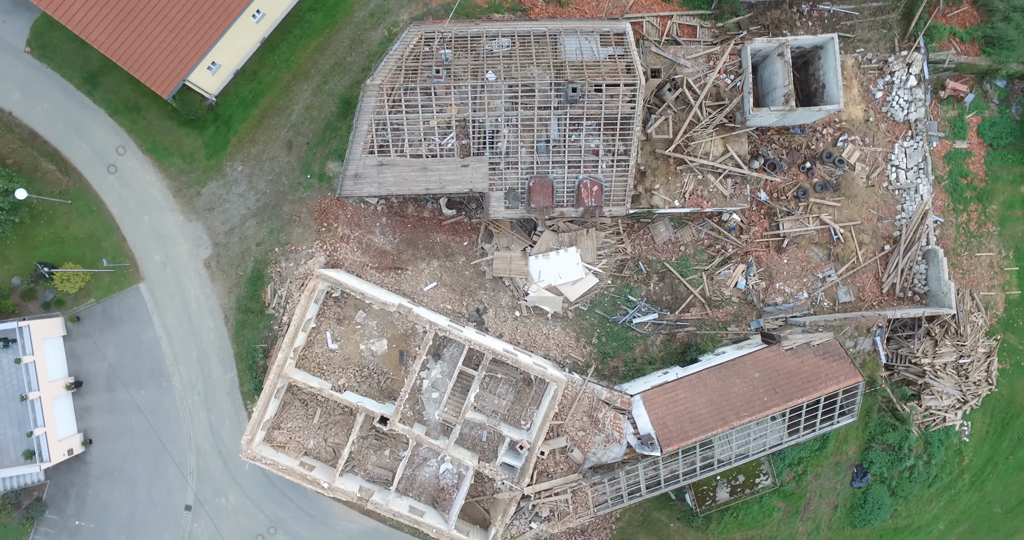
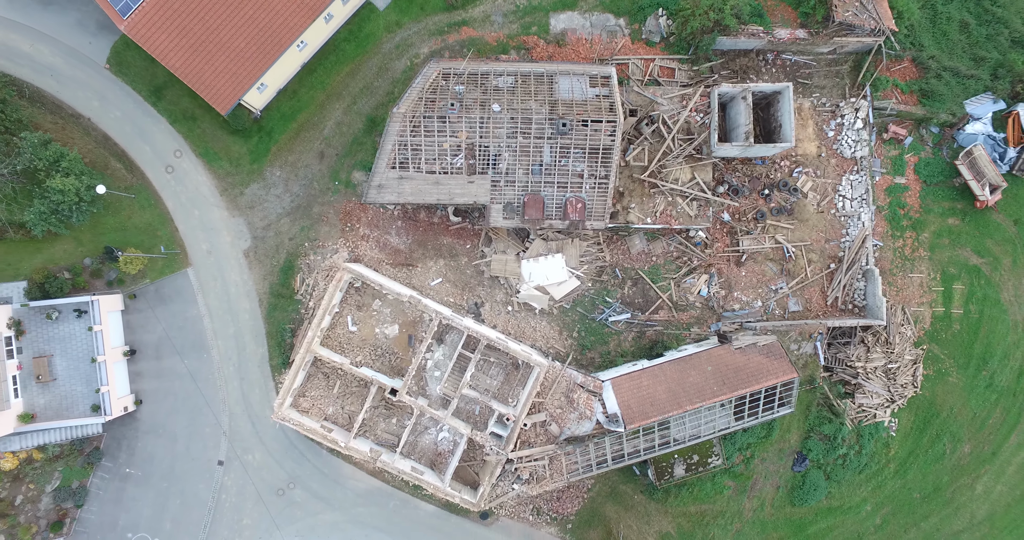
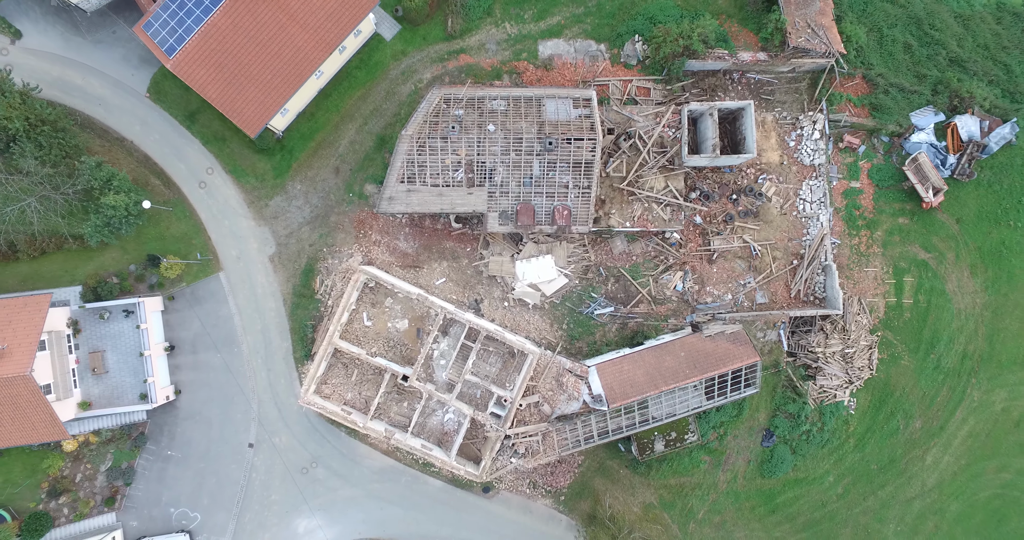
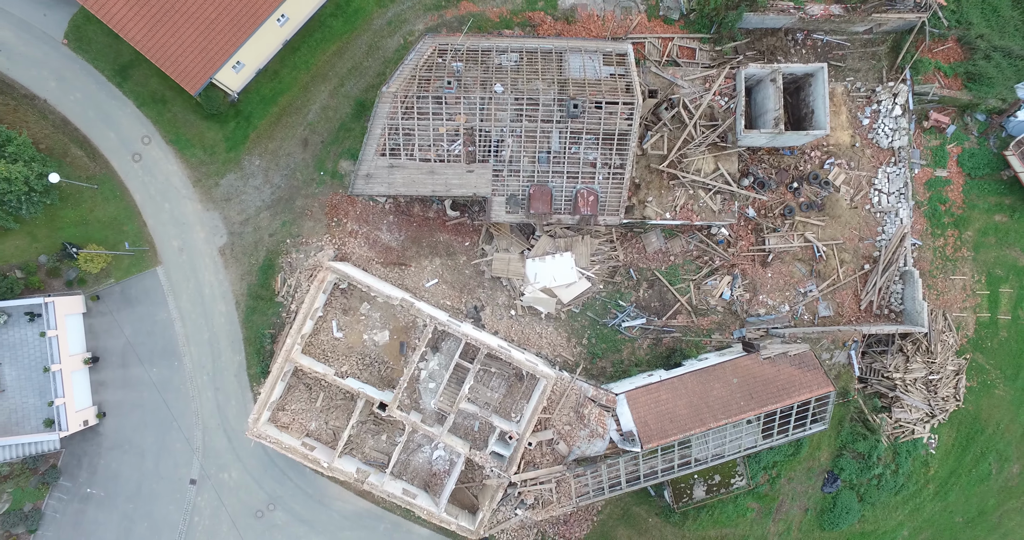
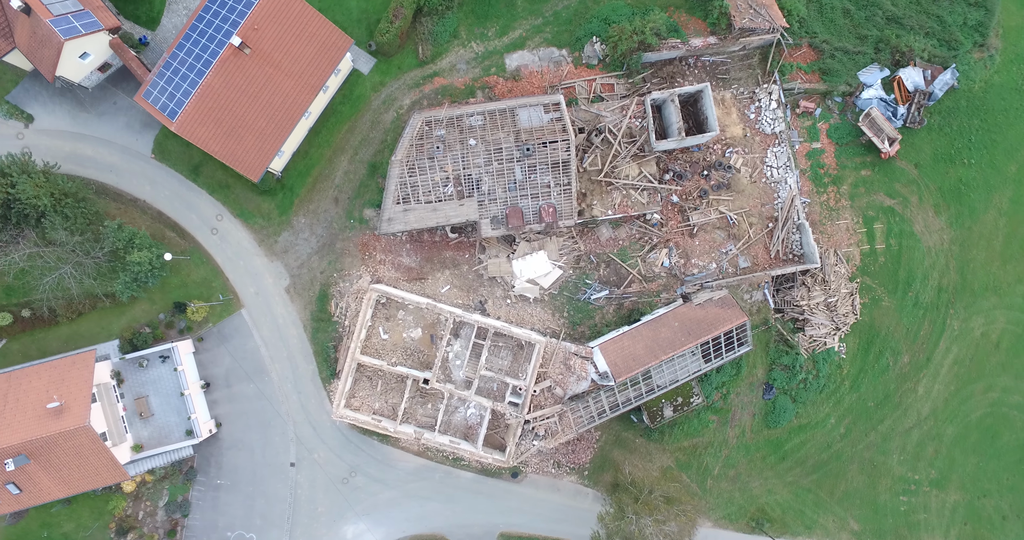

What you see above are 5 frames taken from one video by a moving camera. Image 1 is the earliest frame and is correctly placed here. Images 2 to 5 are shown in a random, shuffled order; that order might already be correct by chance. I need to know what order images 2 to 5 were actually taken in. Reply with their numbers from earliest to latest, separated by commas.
4, 2, 3, 5
